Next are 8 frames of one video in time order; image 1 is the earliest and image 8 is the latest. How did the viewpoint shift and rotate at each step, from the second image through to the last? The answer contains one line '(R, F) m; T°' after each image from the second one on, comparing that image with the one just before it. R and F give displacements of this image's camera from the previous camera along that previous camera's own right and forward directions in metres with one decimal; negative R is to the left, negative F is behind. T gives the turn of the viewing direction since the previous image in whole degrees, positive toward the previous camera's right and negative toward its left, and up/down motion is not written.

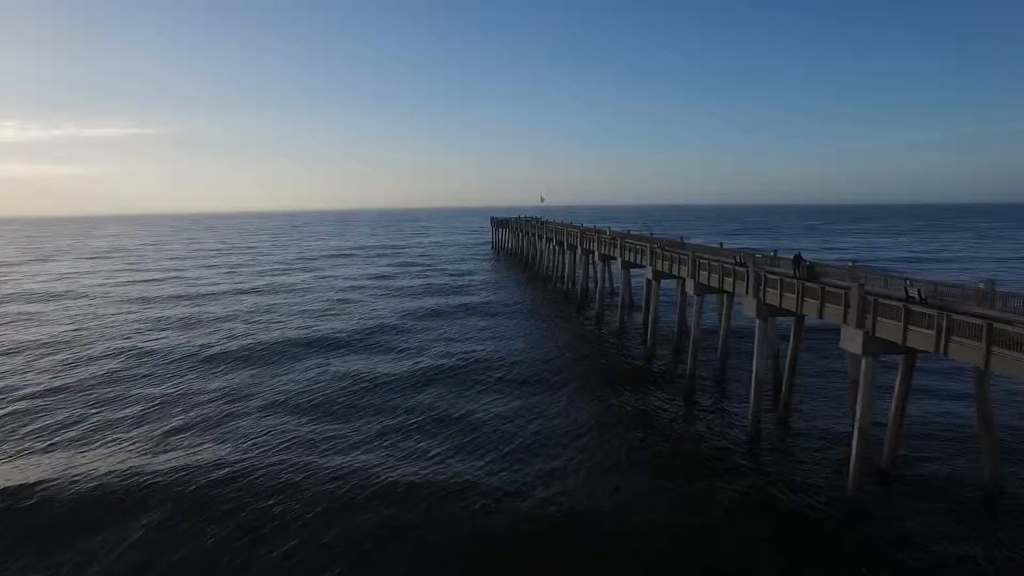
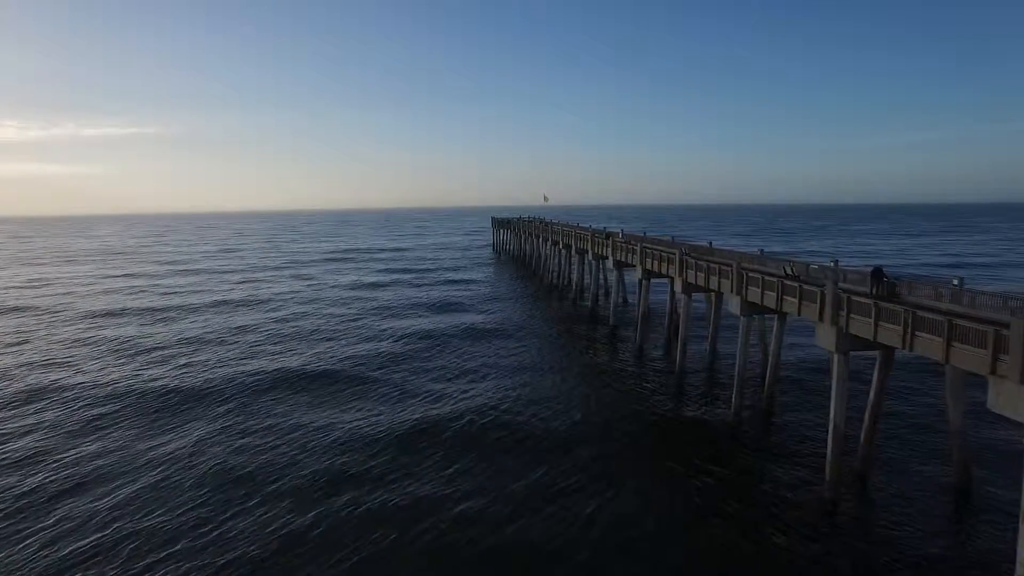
(-0.2, +3.6) m; 0°
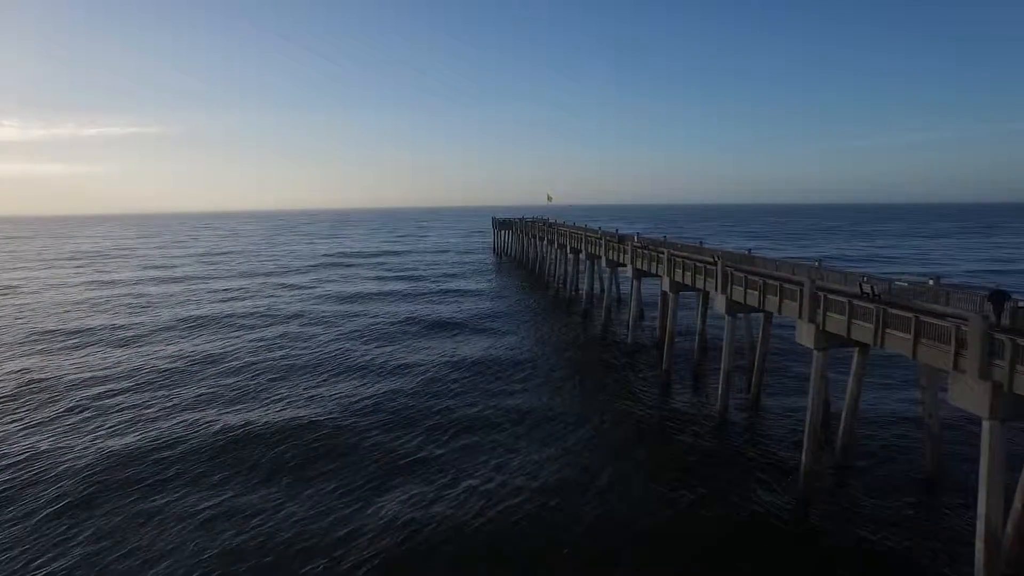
(-0.2, +3.7) m; 0°
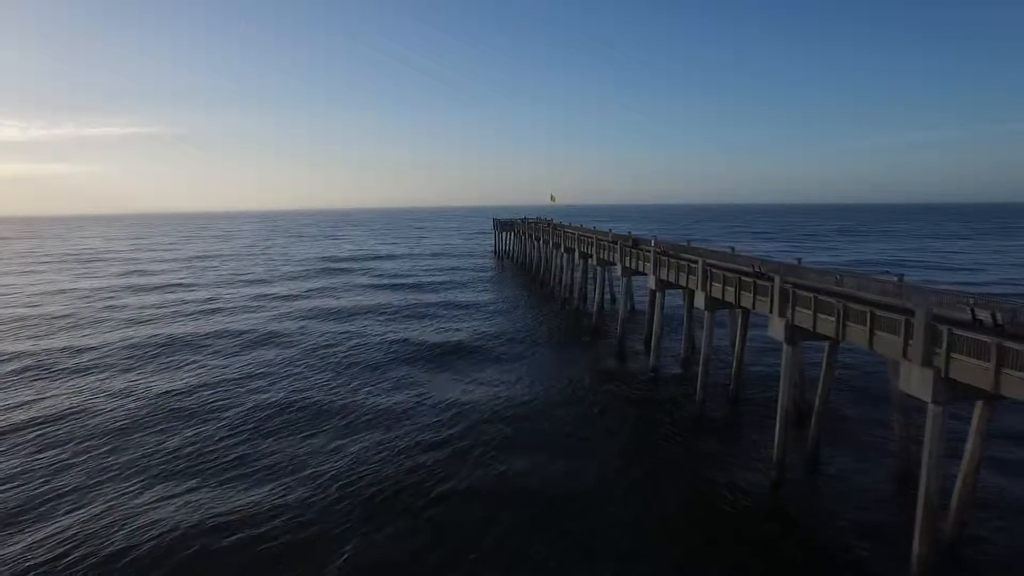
(-0.3, +3.3) m; 0°
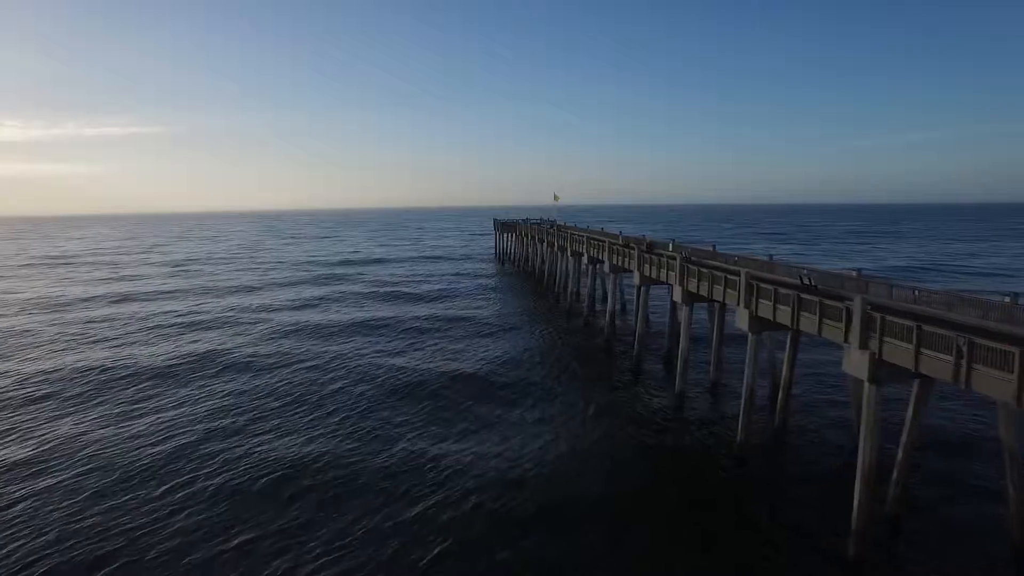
(-0.2, +3.1) m; 0°
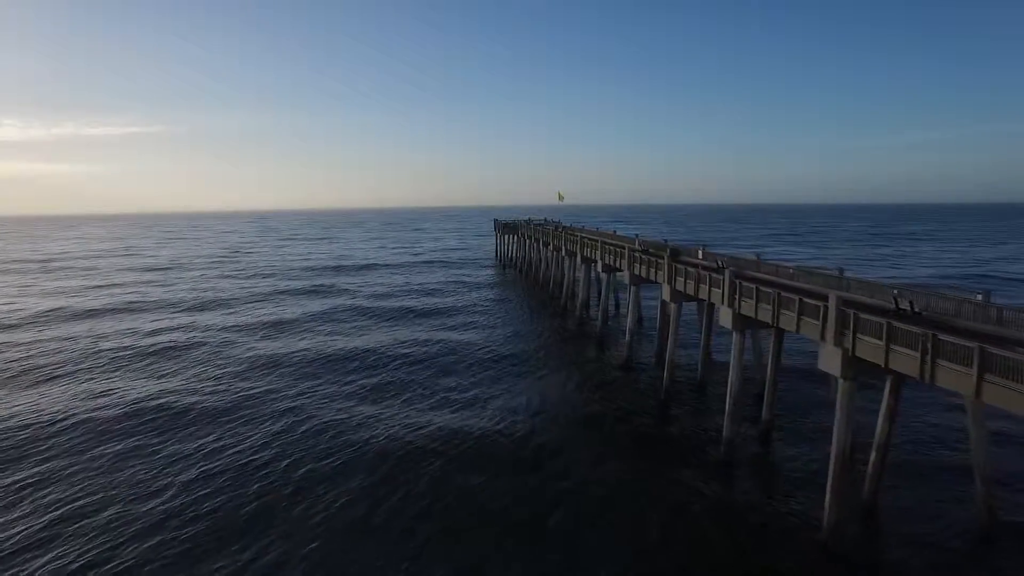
(-0.4, +4.2) m; 0°
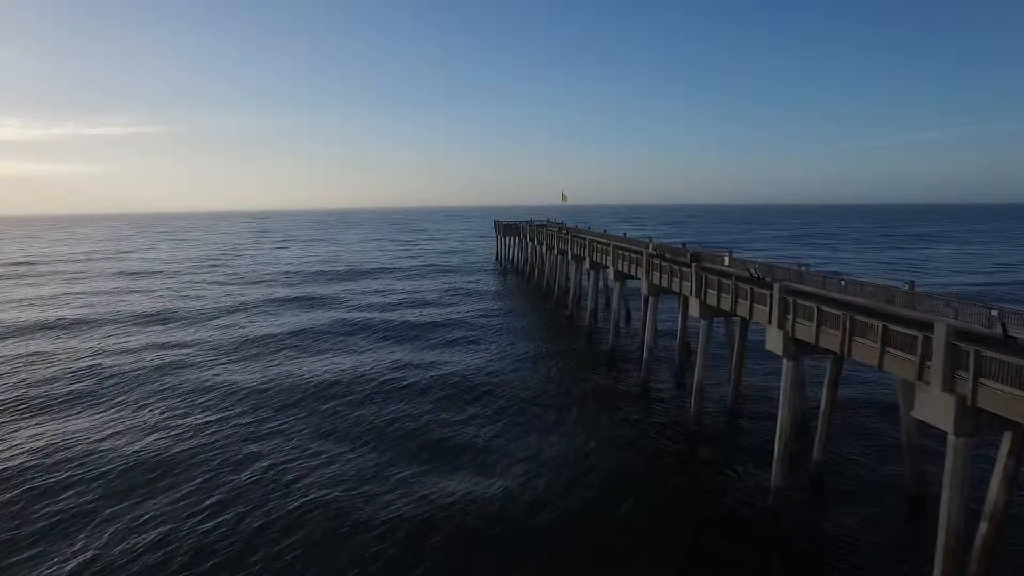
(-0.2, +2.9) m; 0°
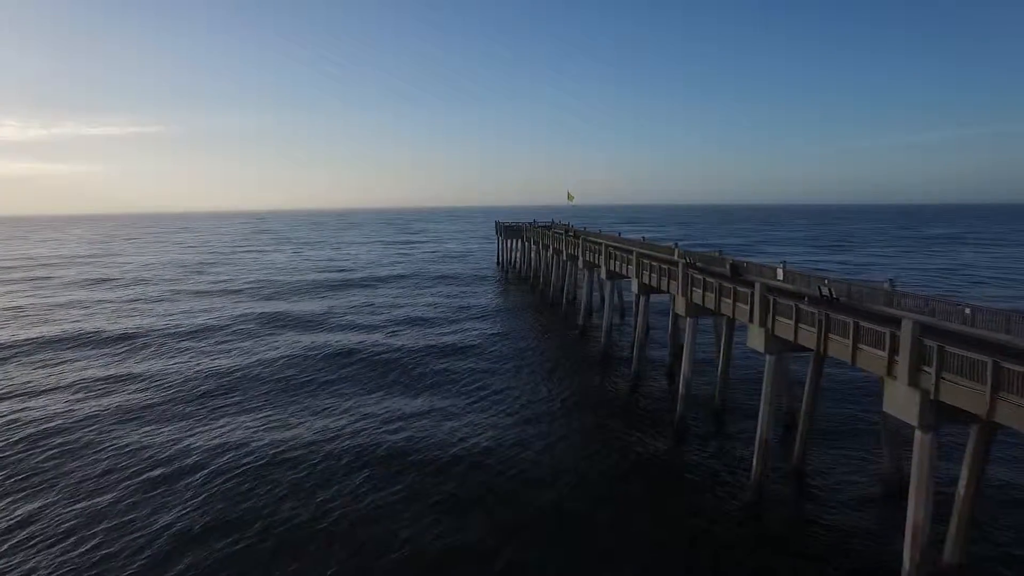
(-0.3, +4.5) m; 0°
